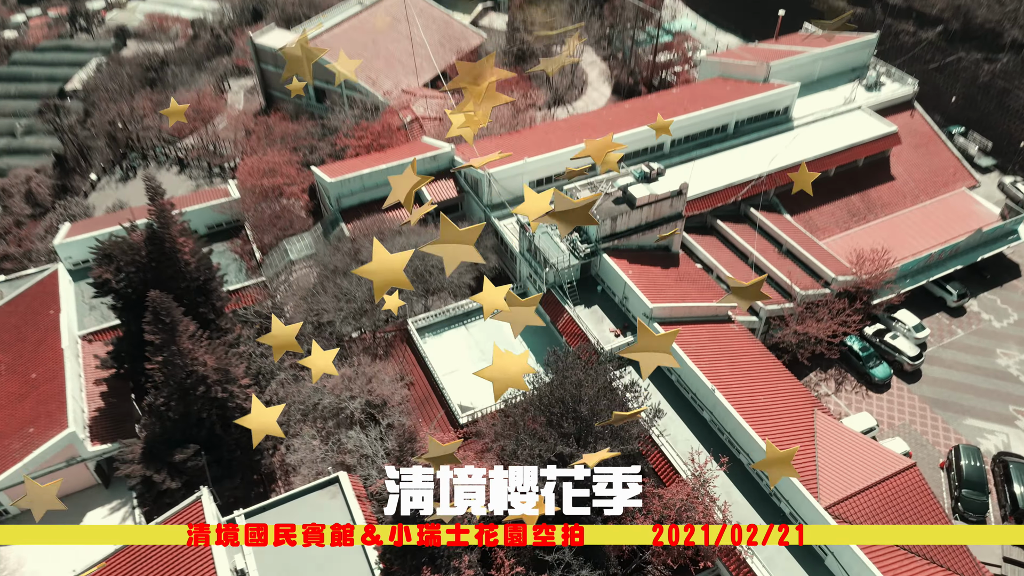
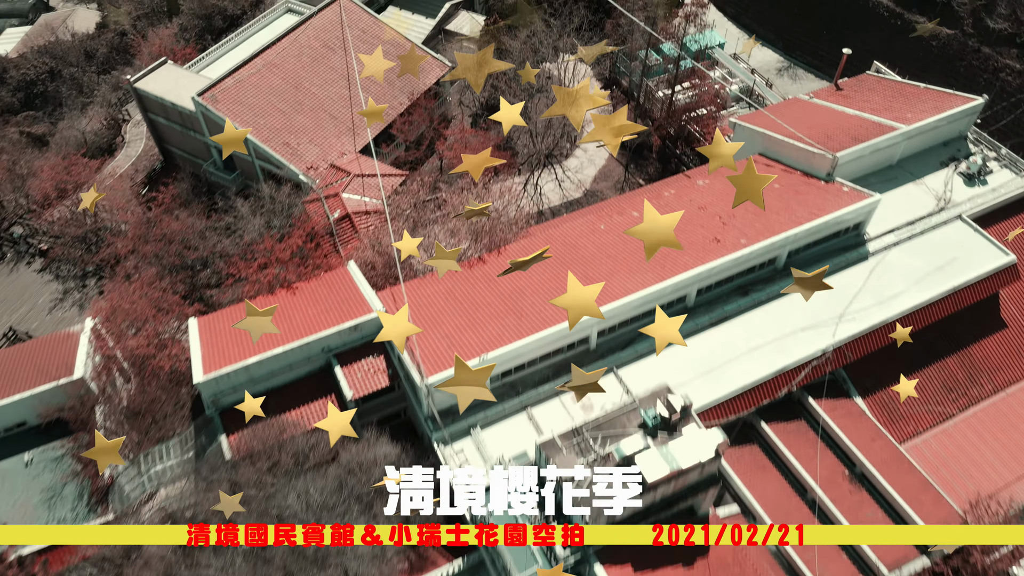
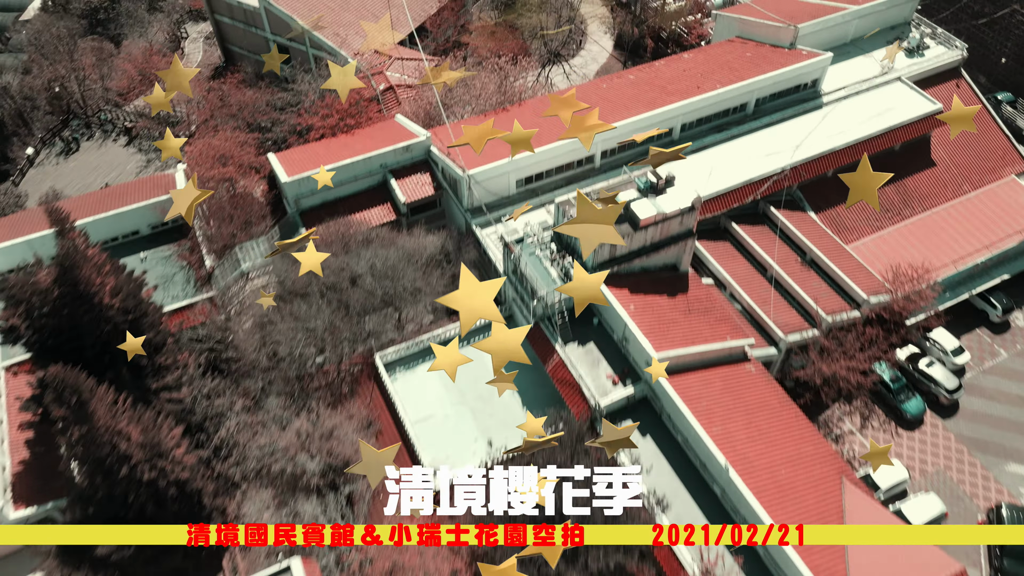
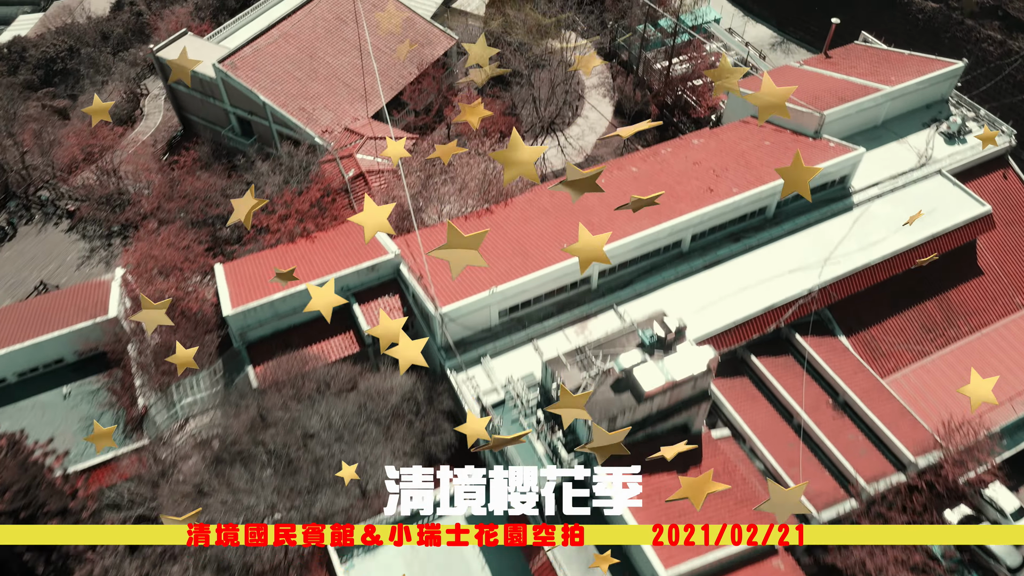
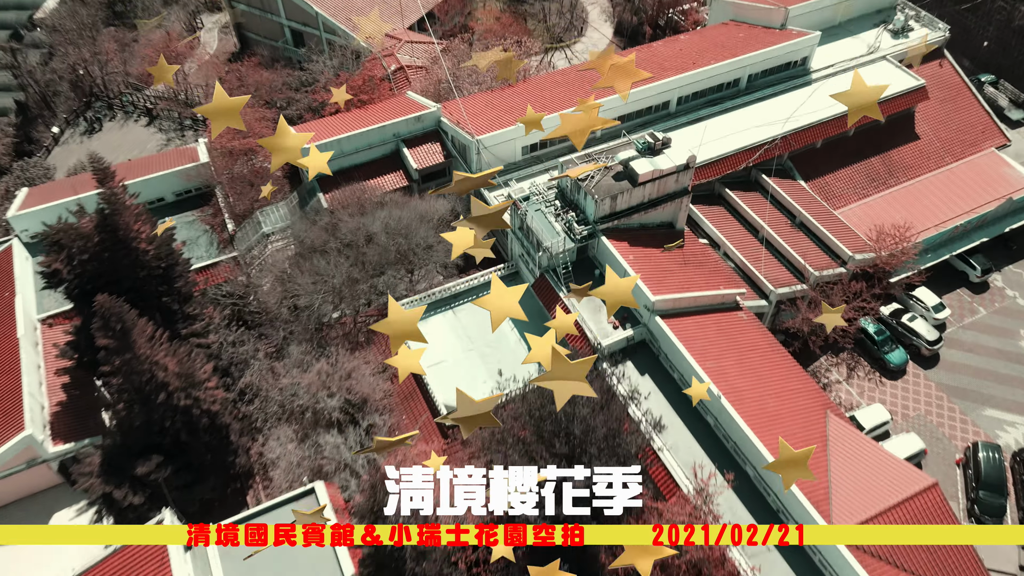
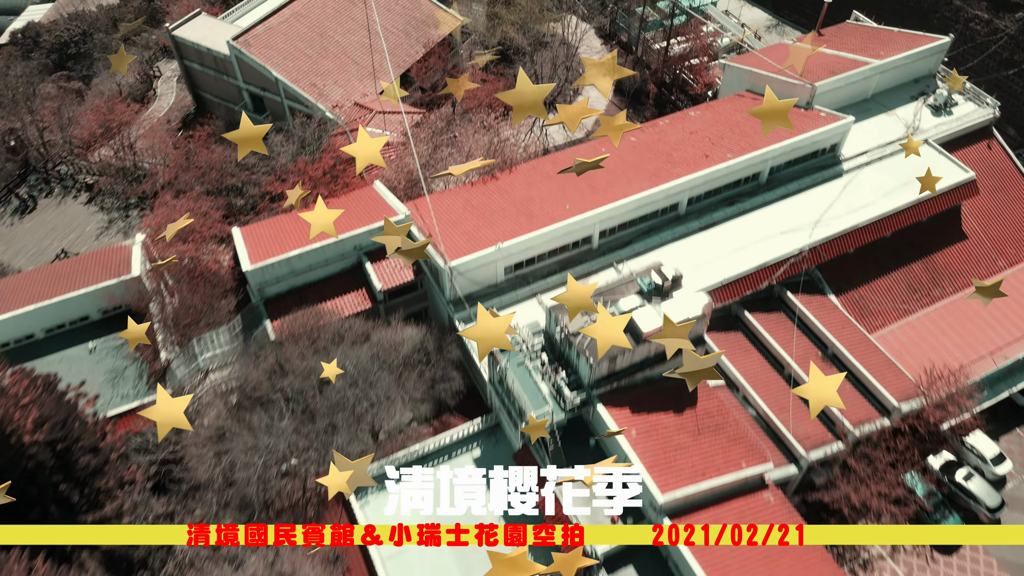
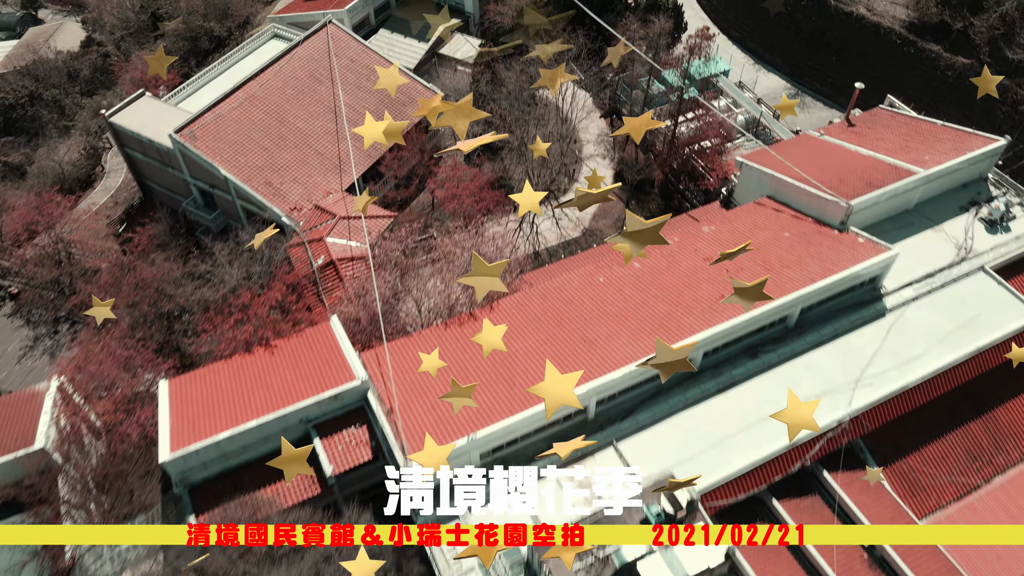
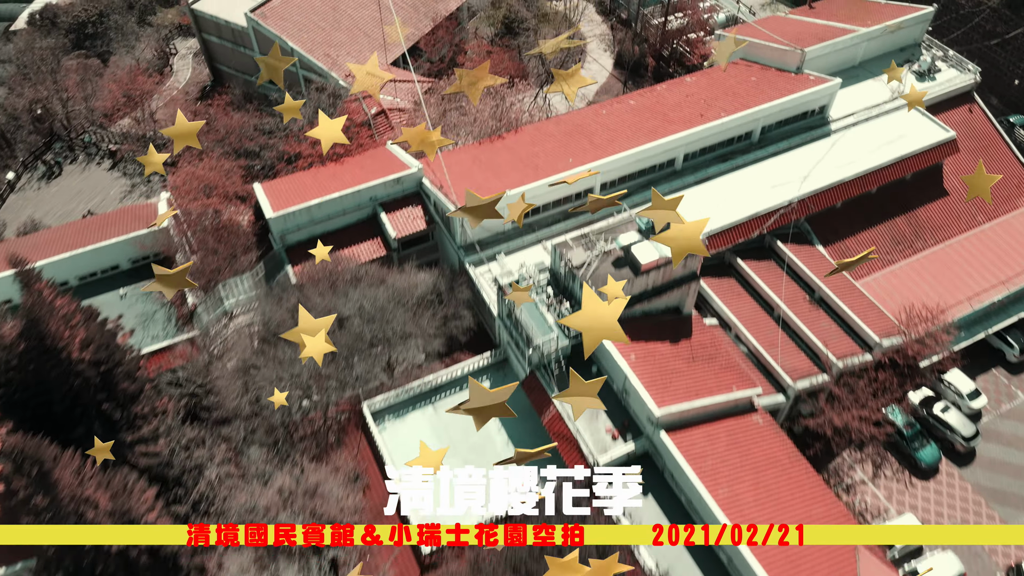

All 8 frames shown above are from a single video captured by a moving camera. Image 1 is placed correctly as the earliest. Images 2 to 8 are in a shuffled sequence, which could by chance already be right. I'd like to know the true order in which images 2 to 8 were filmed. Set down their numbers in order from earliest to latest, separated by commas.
5, 3, 8, 6, 4, 2, 7
